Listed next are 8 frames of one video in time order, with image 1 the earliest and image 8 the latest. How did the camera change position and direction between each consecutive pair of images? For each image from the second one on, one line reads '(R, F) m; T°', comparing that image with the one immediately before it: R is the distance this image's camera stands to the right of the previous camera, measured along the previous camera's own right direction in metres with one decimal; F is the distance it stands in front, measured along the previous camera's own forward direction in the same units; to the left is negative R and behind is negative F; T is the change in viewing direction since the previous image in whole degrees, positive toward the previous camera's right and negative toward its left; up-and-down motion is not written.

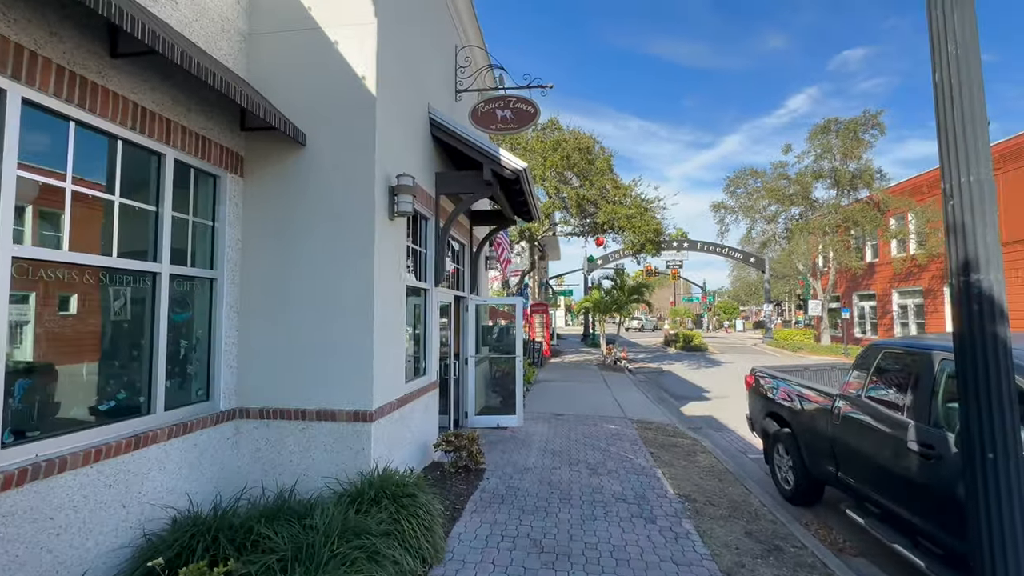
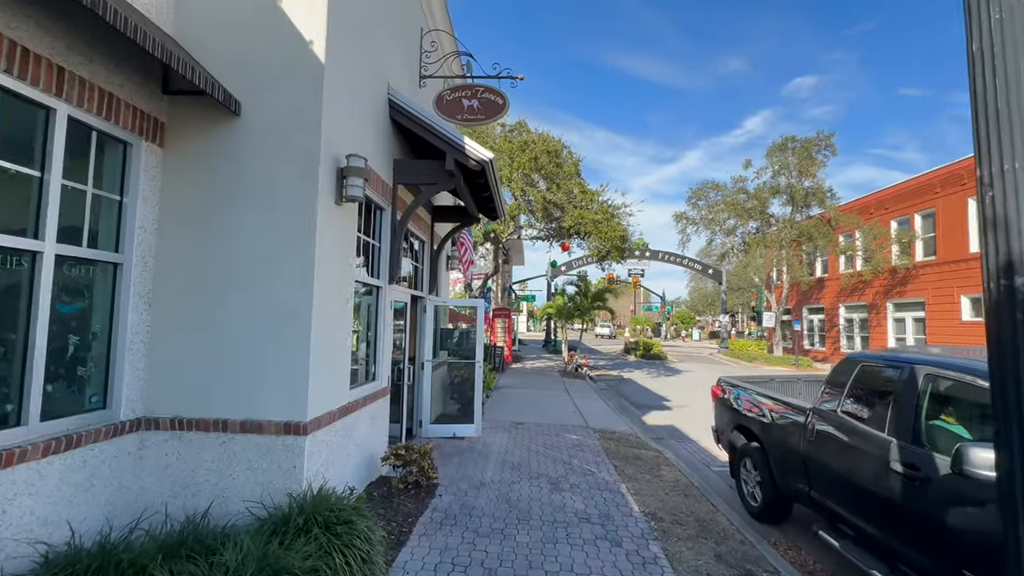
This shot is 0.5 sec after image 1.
(0.0, +0.4) m; +5°
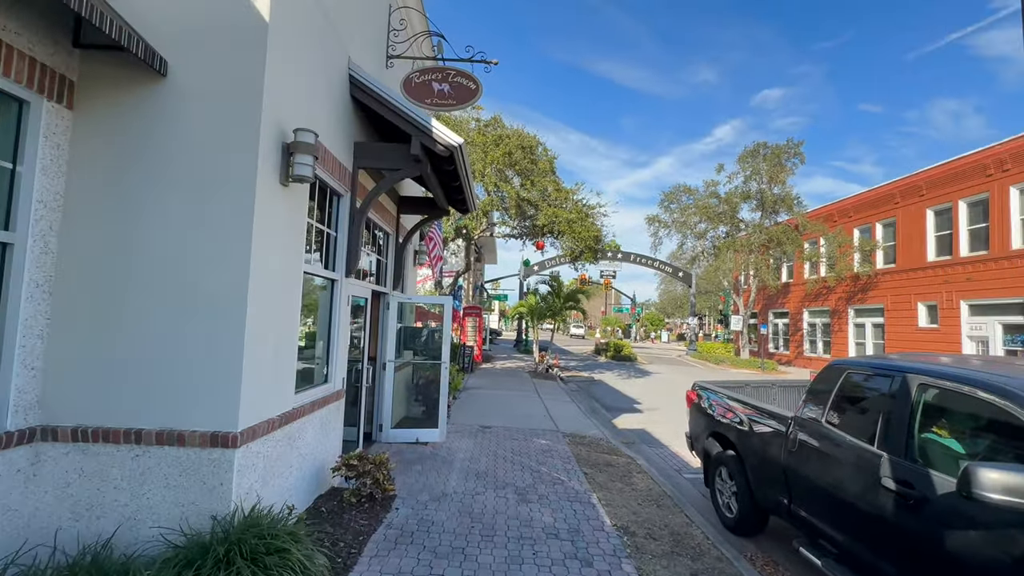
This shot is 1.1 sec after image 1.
(0.0, +0.4) m; +3°
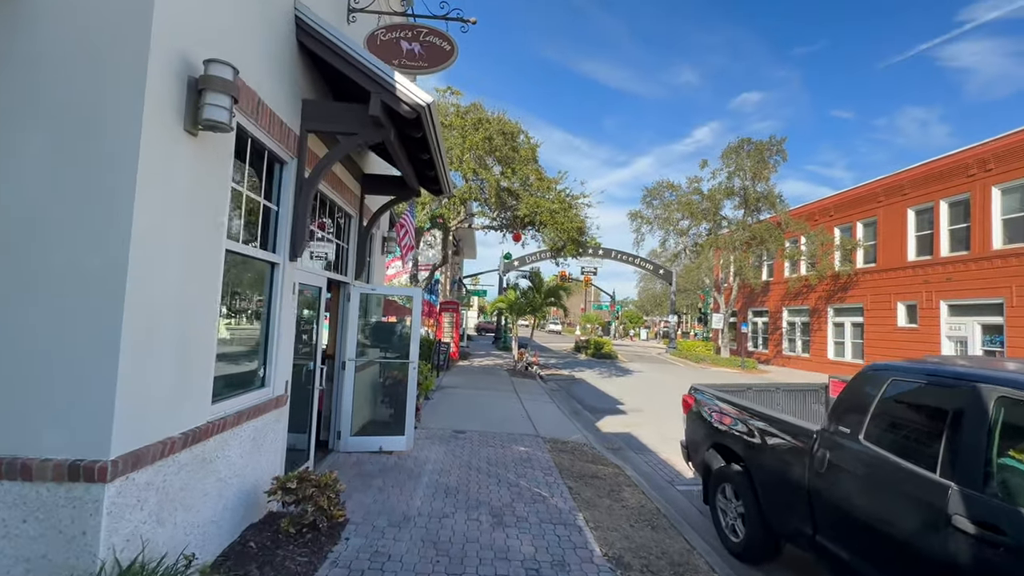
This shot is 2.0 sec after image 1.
(0.0, +0.8) m; +2°
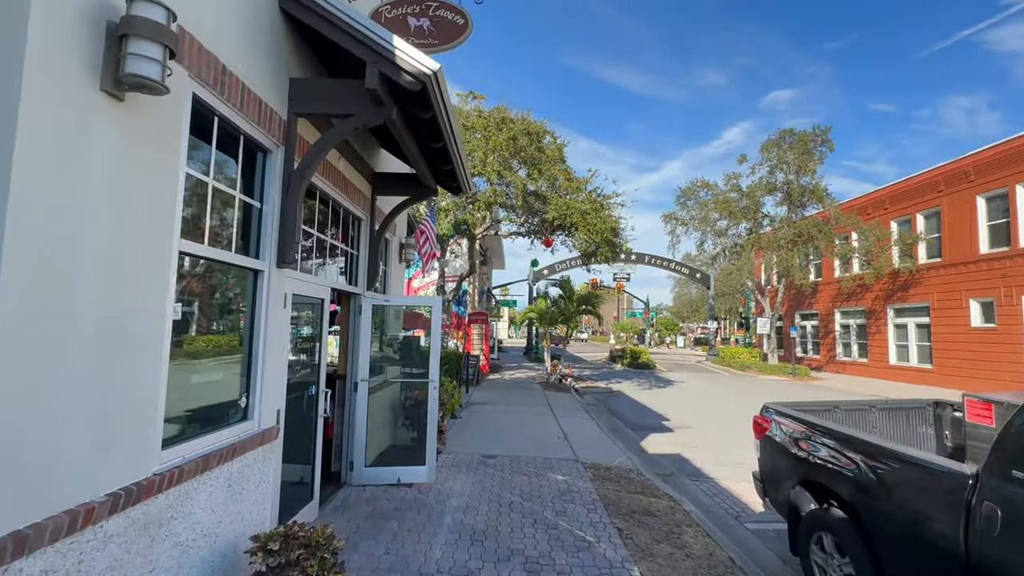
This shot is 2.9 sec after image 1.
(0.0, +0.8) m; -4°
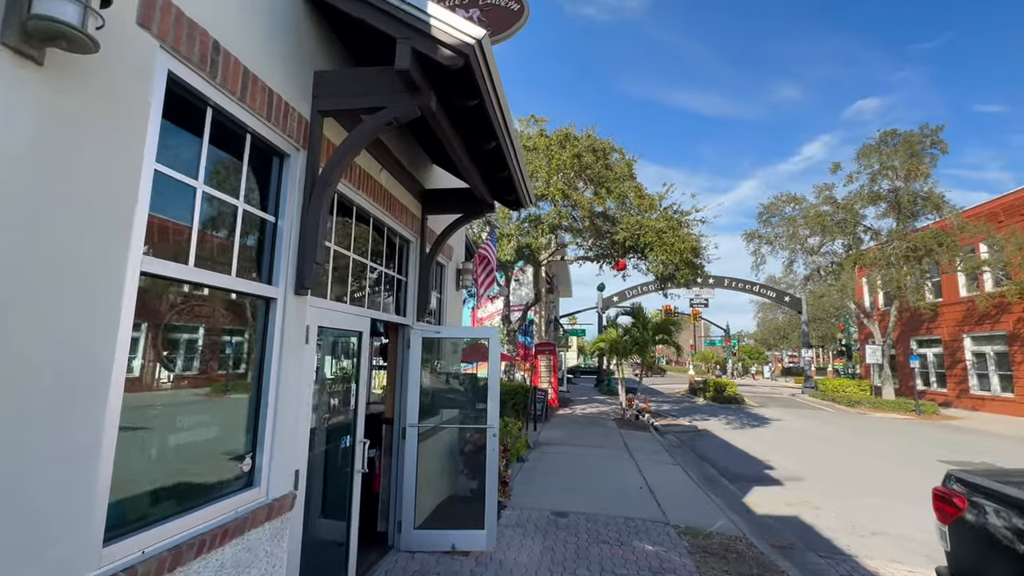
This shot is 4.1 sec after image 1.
(0.0, +0.9) m; -8°
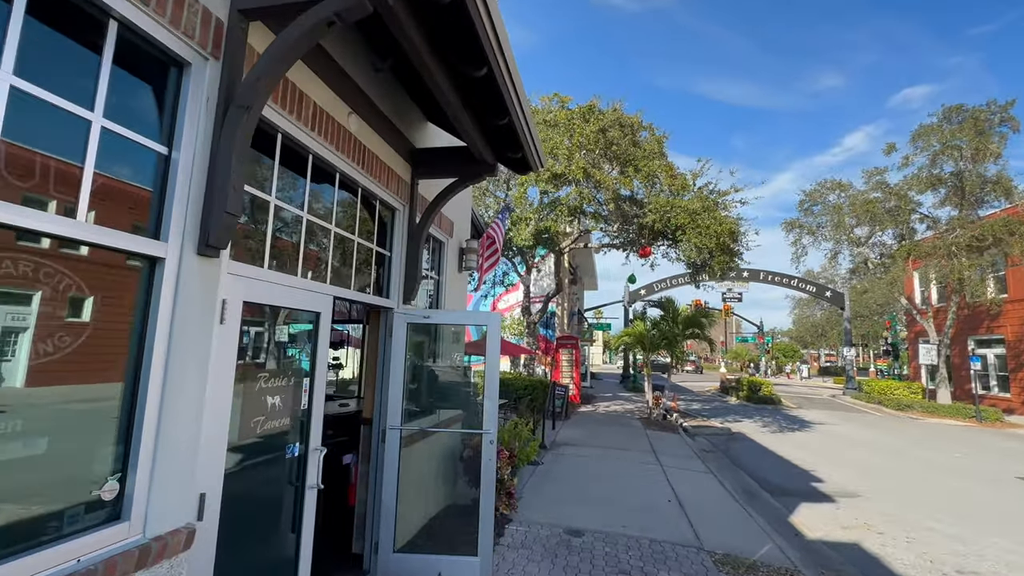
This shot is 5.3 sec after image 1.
(+0.2, +0.9) m; -3°
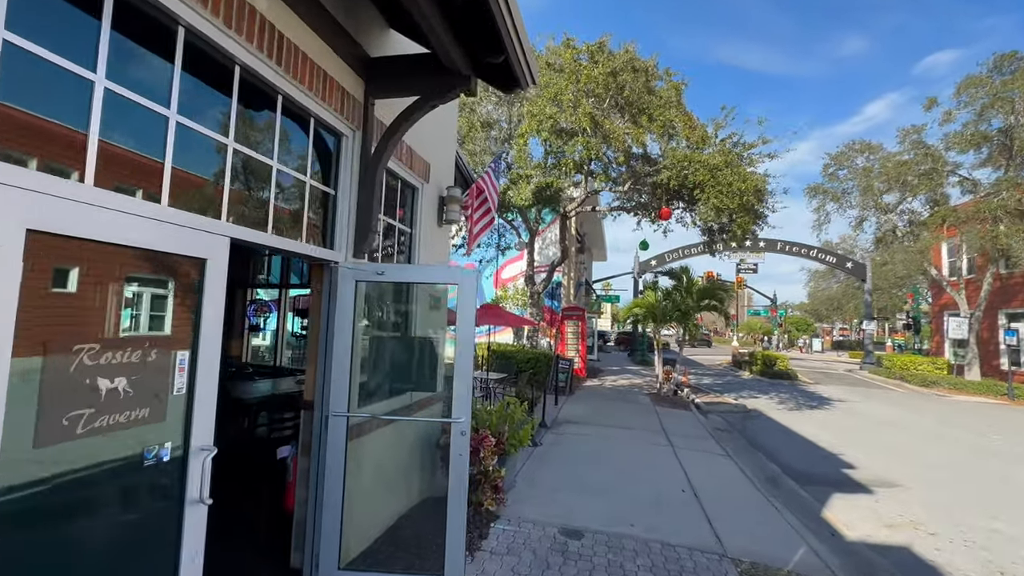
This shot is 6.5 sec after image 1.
(+0.2, +1.0) m; -1°
